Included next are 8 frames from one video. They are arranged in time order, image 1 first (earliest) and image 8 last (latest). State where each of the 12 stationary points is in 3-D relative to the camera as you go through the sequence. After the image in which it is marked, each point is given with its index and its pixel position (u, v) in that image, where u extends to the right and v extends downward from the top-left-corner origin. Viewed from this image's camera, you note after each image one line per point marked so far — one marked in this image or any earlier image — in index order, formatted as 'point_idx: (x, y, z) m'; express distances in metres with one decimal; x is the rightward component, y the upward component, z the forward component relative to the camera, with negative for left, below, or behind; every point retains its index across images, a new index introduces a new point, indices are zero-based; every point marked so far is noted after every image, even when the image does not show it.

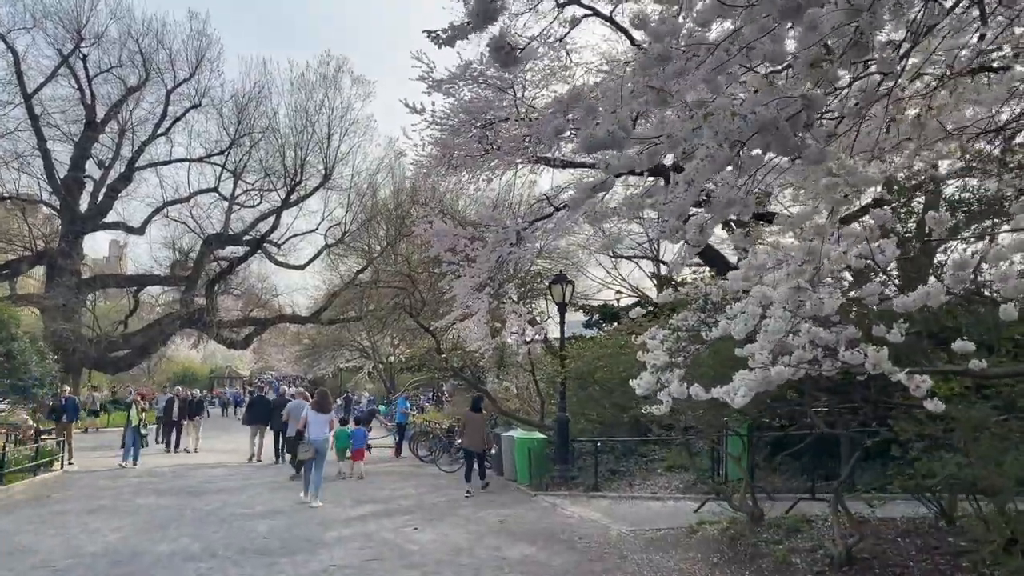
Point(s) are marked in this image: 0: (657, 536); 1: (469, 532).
0: (+1.6, -2.7, +9.3) m
1: (-0.5, -2.9, +10.0) m
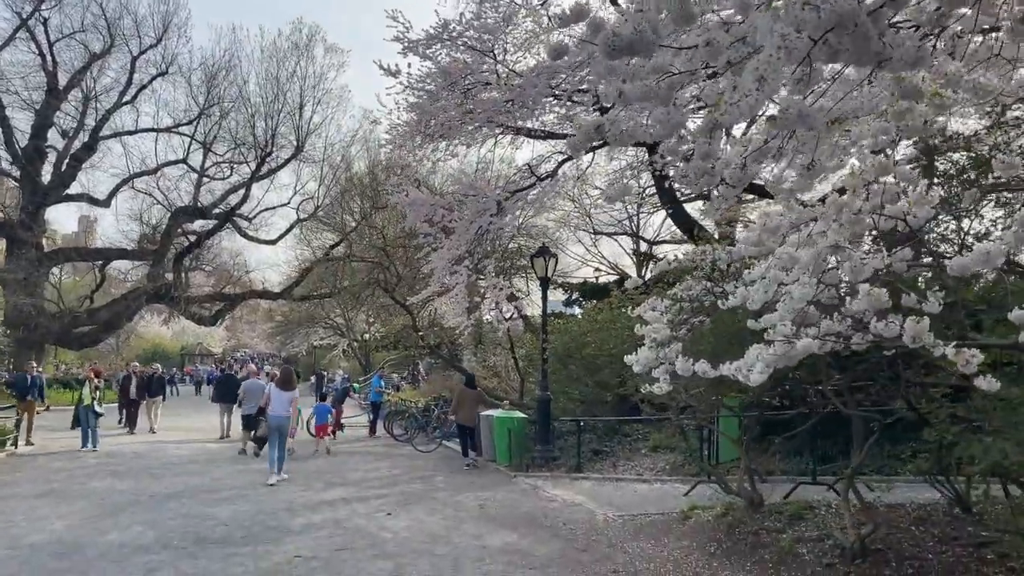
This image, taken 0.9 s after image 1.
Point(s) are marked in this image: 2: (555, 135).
0: (+1.4, -2.4, +8.7) m
1: (-0.7, -2.5, +9.3) m
2: (+0.6, +2.1, +12.4) m
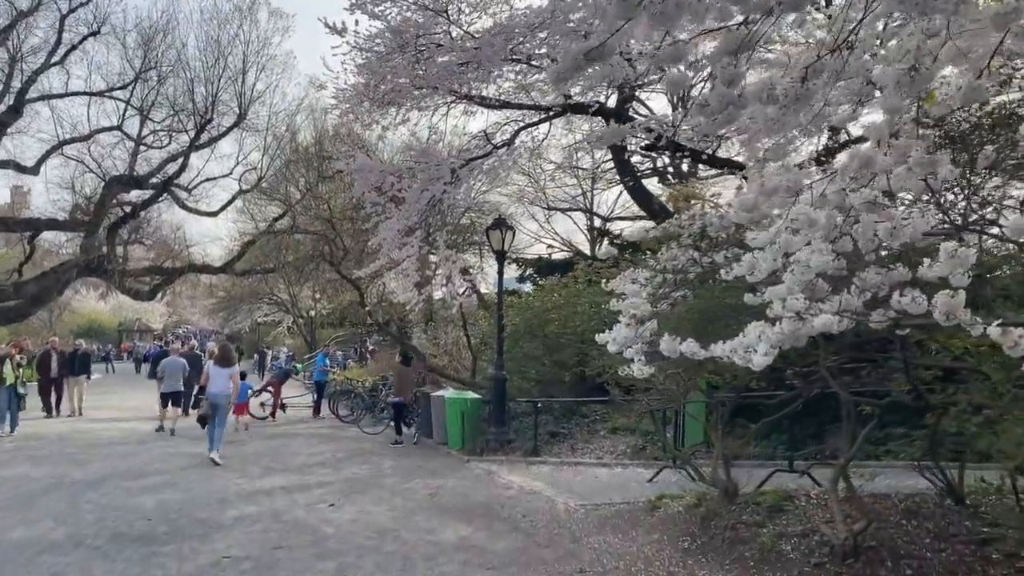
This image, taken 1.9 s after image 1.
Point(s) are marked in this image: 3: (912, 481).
0: (+0.9, -2.1, +8.1) m
1: (-1.2, -2.2, +8.6) m
2: (0.0, +2.4, +11.6) m
3: (+3.4, -1.6, +7.2) m
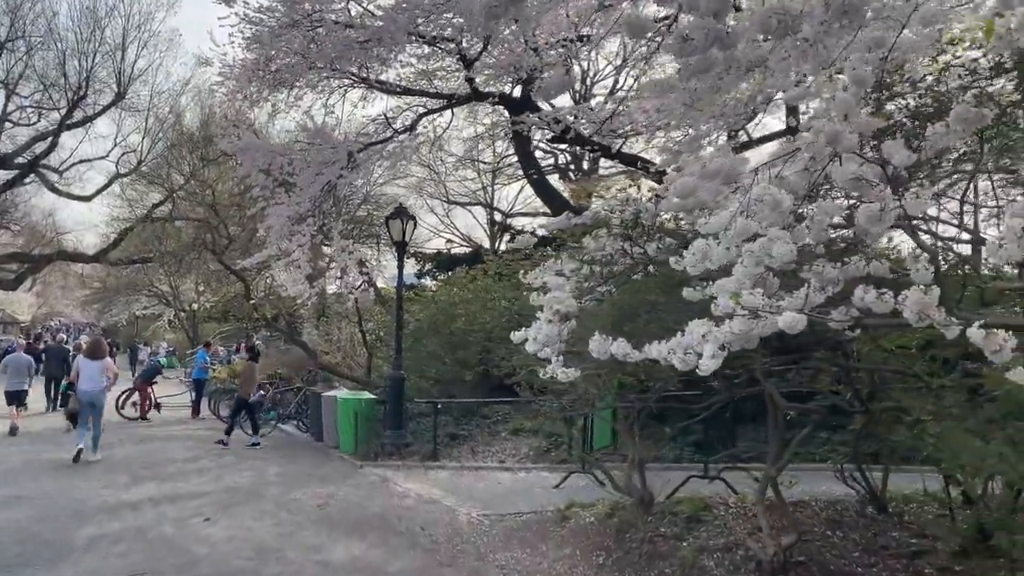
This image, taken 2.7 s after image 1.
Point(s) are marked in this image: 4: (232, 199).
0: (0.0, -2.1, +7.5) m
1: (-2.1, -2.2, +7.8) m
2: (-1.3, +2.5, +10.9) m
3: (+2.6, -1.6, +6.9) m
4: (-6.5, +2.1, +19.6) m
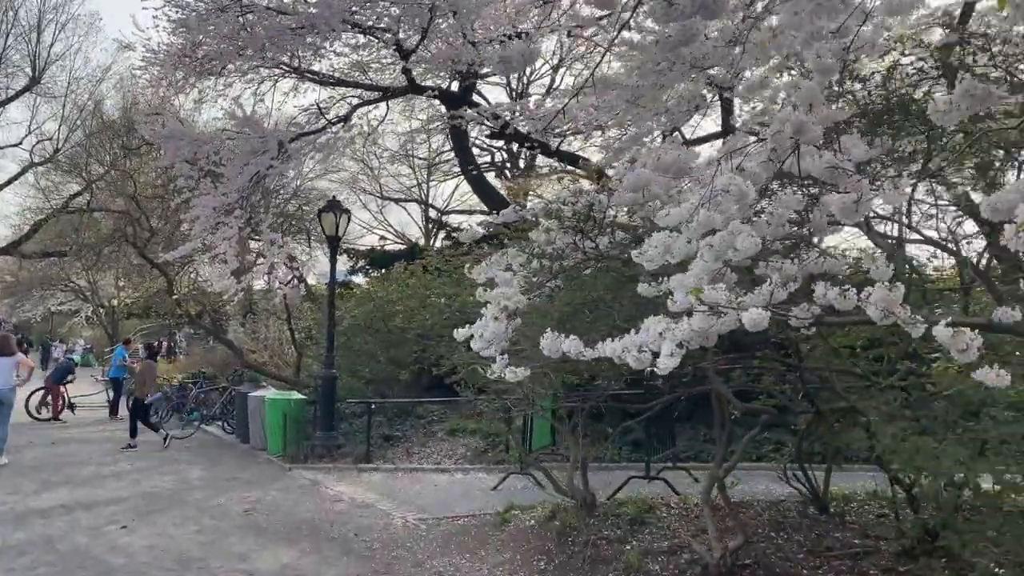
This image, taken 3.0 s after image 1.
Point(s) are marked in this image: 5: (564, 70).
0: (-0.5, -2.0, +7.3) m
1: (-2.7, -2.1, +7.3) m
2: (-2.1, +2.6, +10.5) m
3: (+2.1, -1.6, +6.9) m
4: (-7.9, +2.2, +18.8) m
5: (+0.7, +3.1, +12.2) m
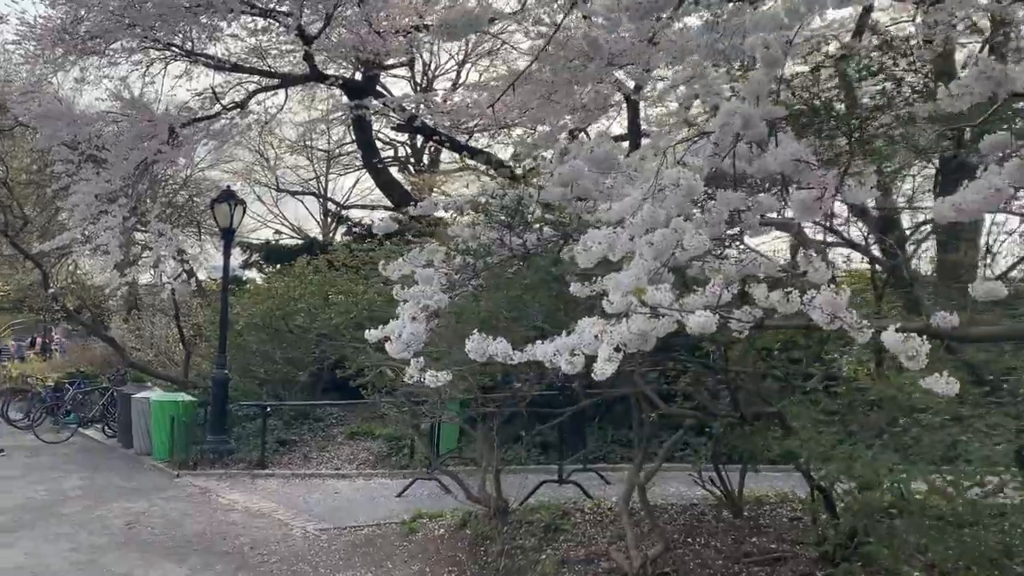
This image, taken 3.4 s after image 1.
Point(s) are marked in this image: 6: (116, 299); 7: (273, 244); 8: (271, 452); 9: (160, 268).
0: (-1.3, -2.0, +6.9) m
1: (-3.4, -2.0, +6.7) m
2: (-3.1, +2.6, +9.9) m
3: (+1.4, -1.6, +6.8) m
4: (-10.0, +2.3, +17.5) m
5: (-0.6, +3.2, +12.0) m
6: (-7.4, -0.2, +15.9) m
7: (-5.1, +0.9, +18.3) m
8: (-3.0, -2.1, +10.7) m
9: (-5.9, +0.4, +14.3) m
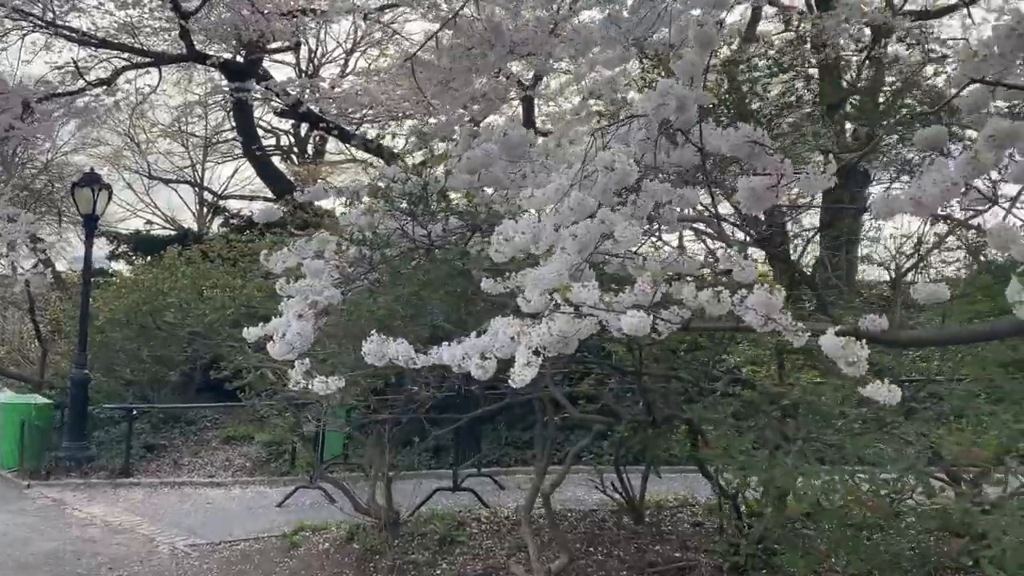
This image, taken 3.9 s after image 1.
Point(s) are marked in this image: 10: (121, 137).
0: (-2.1, -2.0, +6.3) m
1: (-4.2, -2.0, +5.8) m
2: (-4.3, +2.7, +9.1) m
3: (+0.5, -1.6, +6.6) m
4: (-12.1, +2.5, +15.6) m
5: (-2.0, +3.2, +11.4) m
6: (-9.3, 0.0, +14.4) m
7: (-7.4, +1.1, +17.1) m
8: (-4.3, -2.0, +9.8) m
9: (-7.7, +0.5, +13.1) m
10: (-7.3, +2.9, +16.0) m
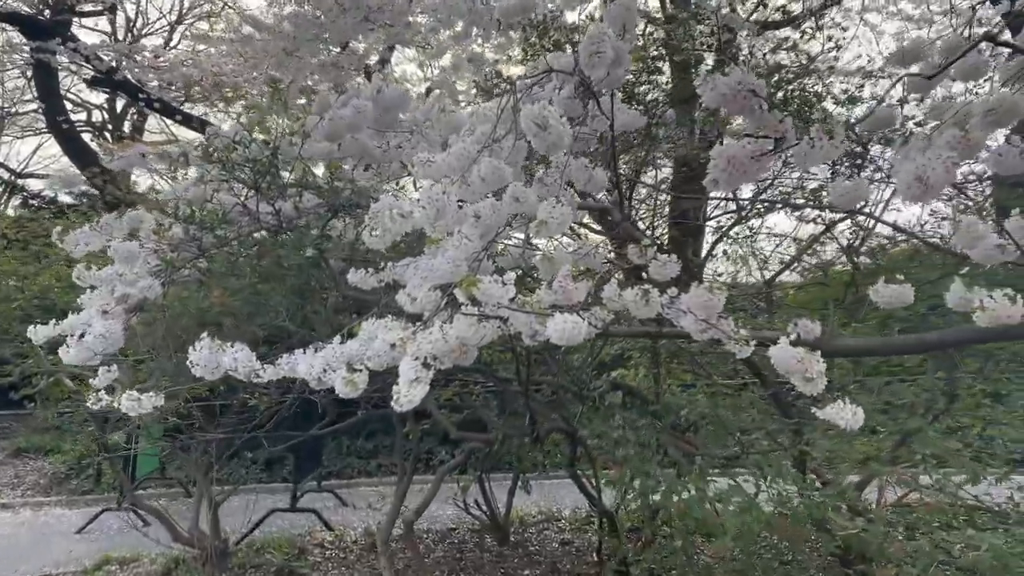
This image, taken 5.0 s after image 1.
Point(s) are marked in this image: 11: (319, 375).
0: (-3.0, -1.9, +5.2) m
1: (-5.0, -1.9, +4.3) m
2: (-5.7, +2.8, +7.5) m
3: (-0.5, -1.6, +6.0) m
4: (-14.6, +2.8, +12.4) m
5: (-3.9, +3.3, +10.2) m
6: (-11.7, +0.2, +11.7) m
7: (-10.3, +1.3, +14.8) m
8: (-5.9, -1.8, +8.2) m
9: (-9.8, +0.7, +10.7) m
10: (-10.0, +3.1, +13.7) m
11: (-0.6, -0.3, +2.5) m
